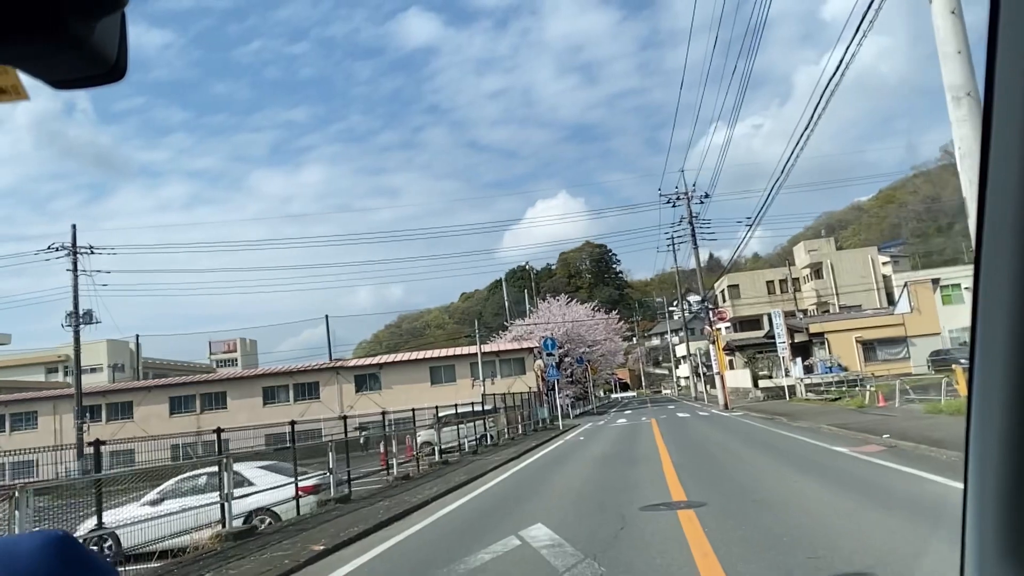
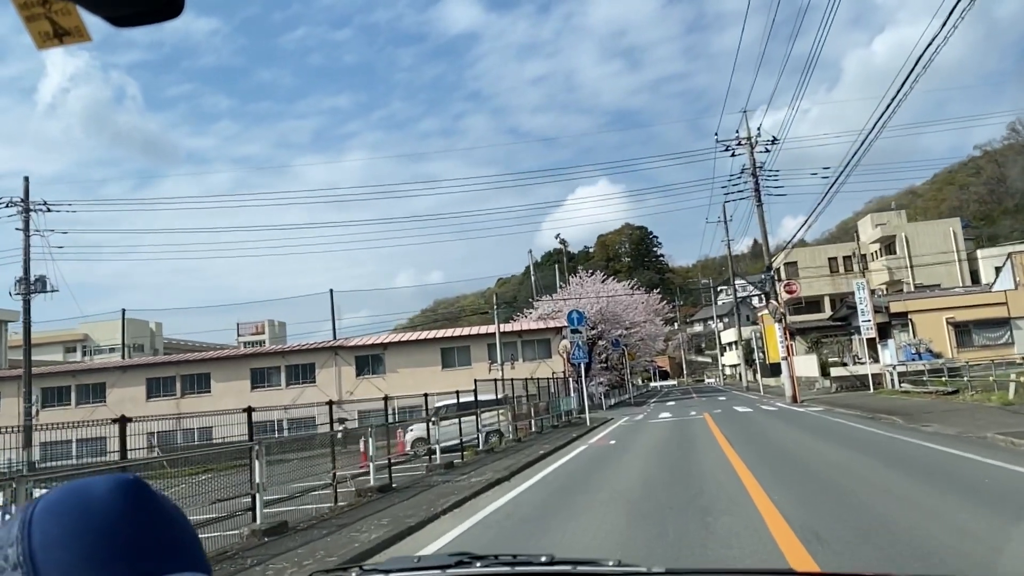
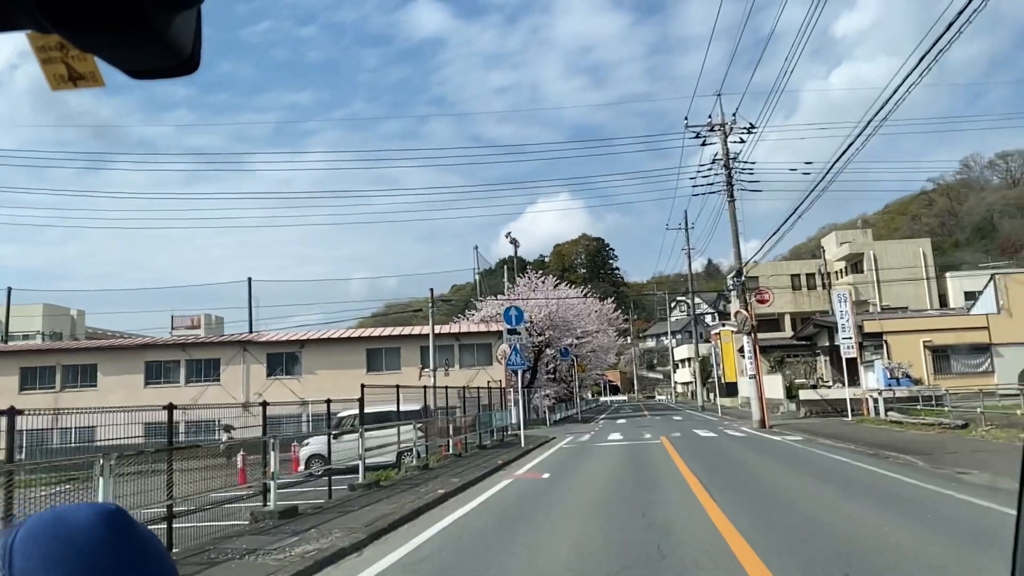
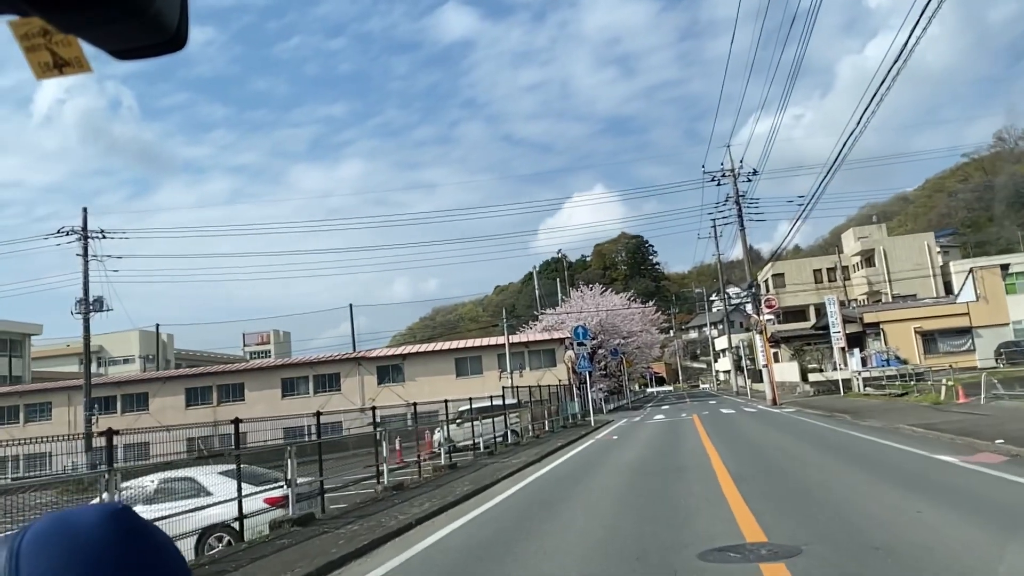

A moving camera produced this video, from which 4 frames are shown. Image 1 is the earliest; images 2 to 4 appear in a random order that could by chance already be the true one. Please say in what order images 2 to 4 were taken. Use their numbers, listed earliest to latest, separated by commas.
4, 2, 3
